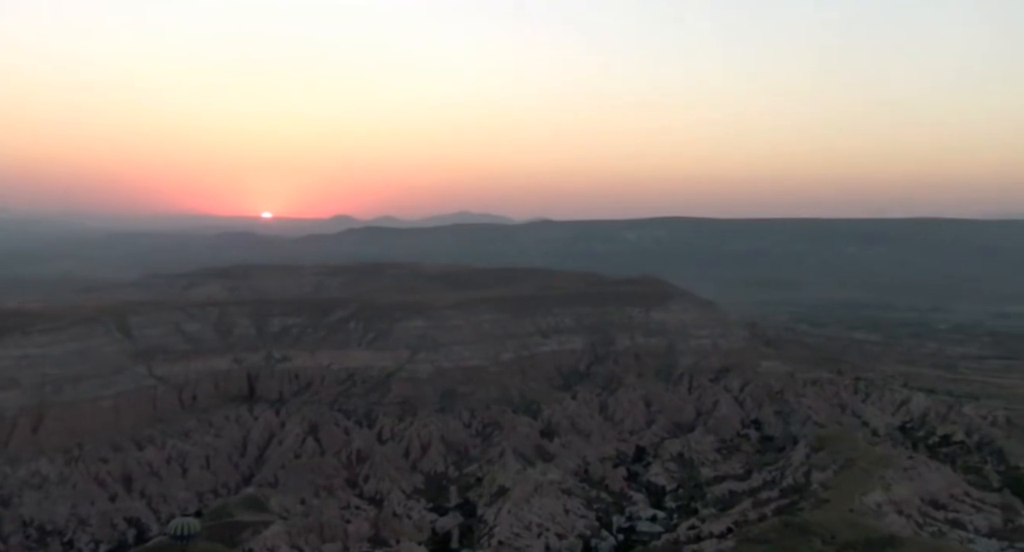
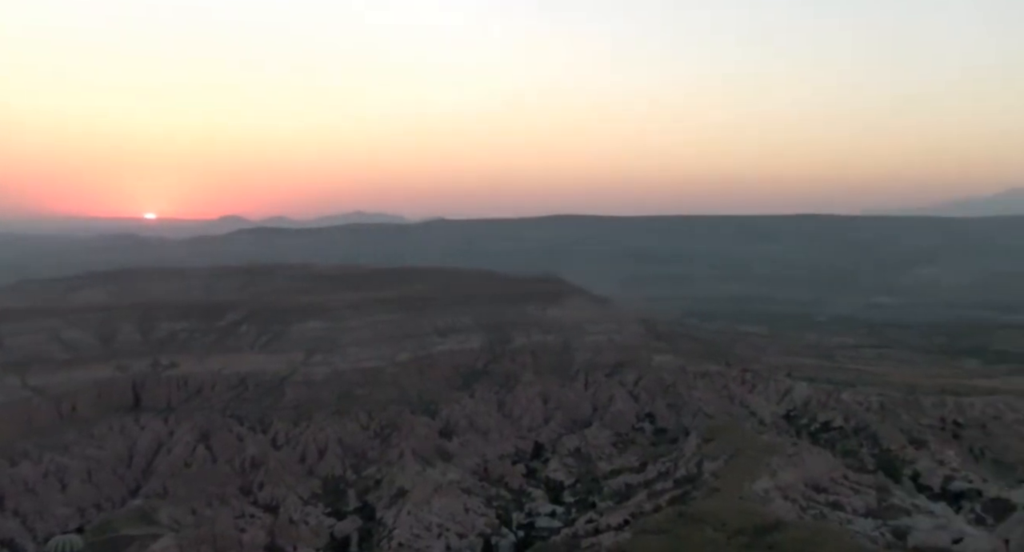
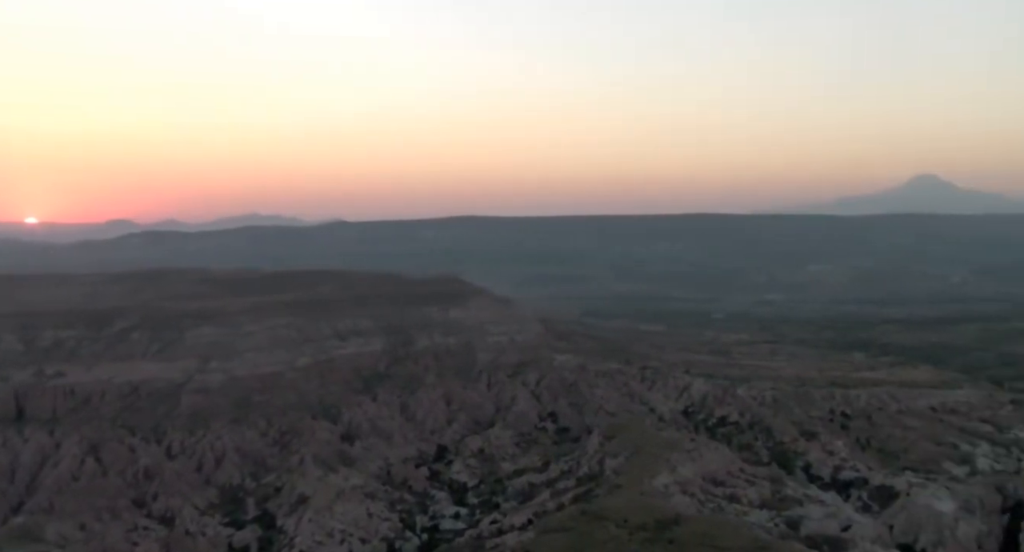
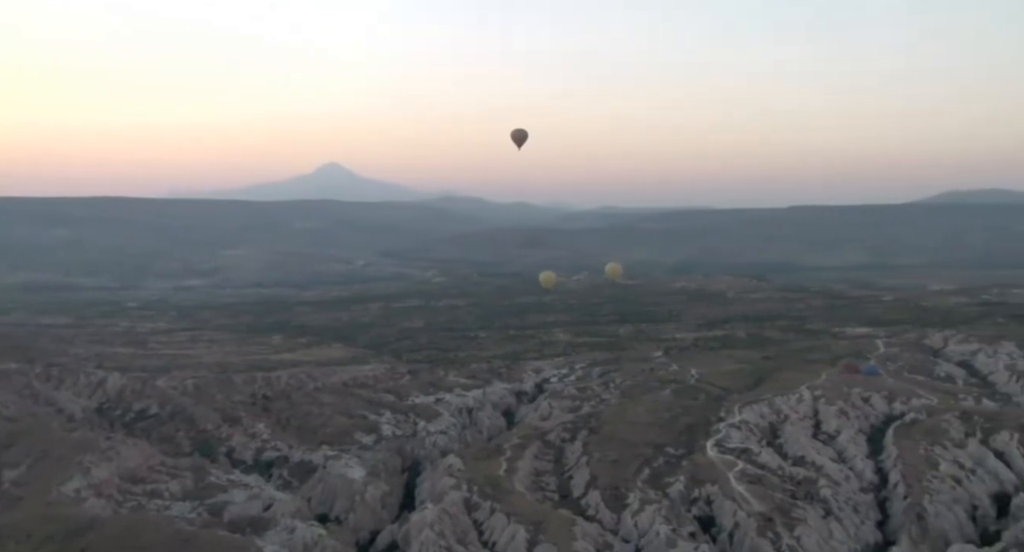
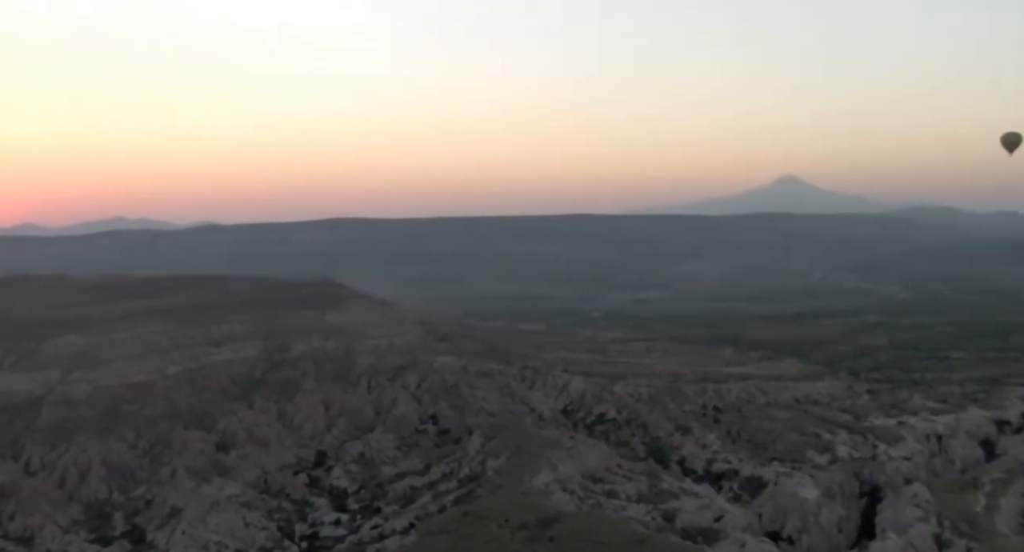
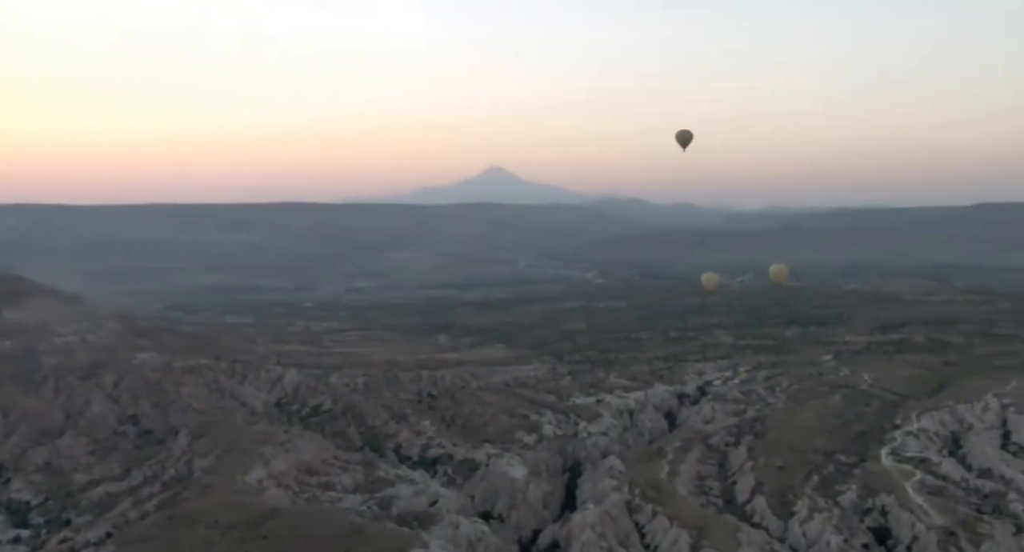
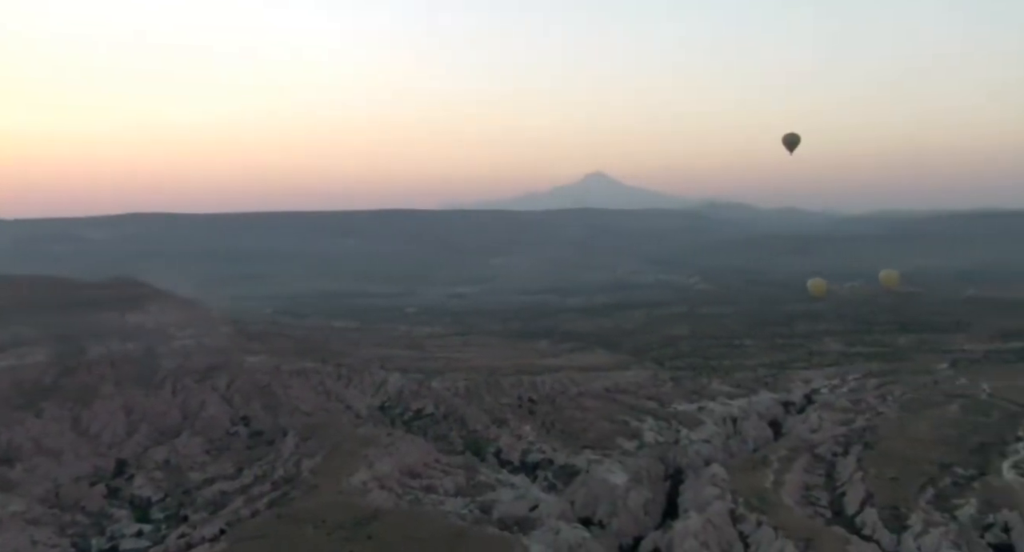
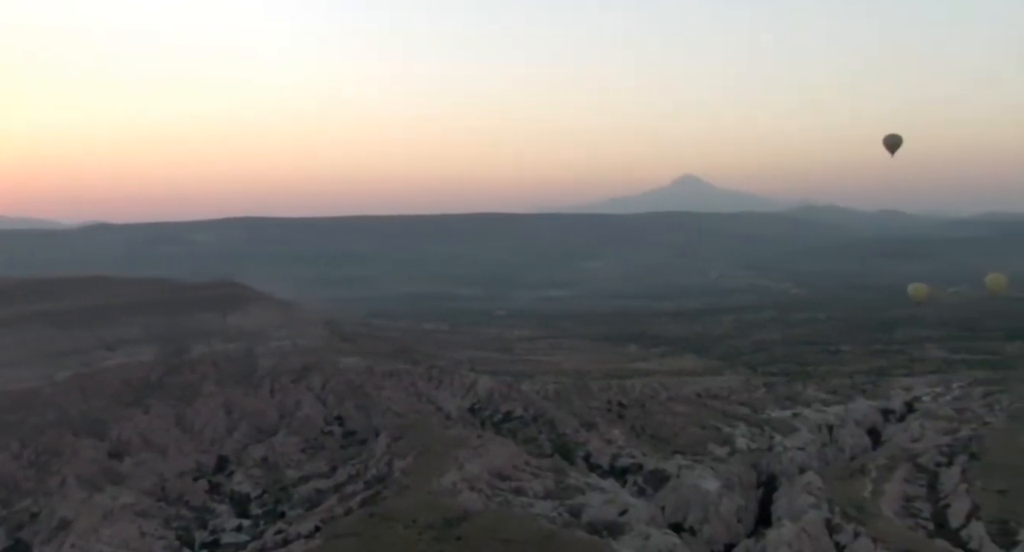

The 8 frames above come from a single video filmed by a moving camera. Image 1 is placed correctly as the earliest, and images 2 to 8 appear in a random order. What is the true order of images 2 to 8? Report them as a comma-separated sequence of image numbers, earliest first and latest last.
2, 3, 5, 8, 7, 6, 4
